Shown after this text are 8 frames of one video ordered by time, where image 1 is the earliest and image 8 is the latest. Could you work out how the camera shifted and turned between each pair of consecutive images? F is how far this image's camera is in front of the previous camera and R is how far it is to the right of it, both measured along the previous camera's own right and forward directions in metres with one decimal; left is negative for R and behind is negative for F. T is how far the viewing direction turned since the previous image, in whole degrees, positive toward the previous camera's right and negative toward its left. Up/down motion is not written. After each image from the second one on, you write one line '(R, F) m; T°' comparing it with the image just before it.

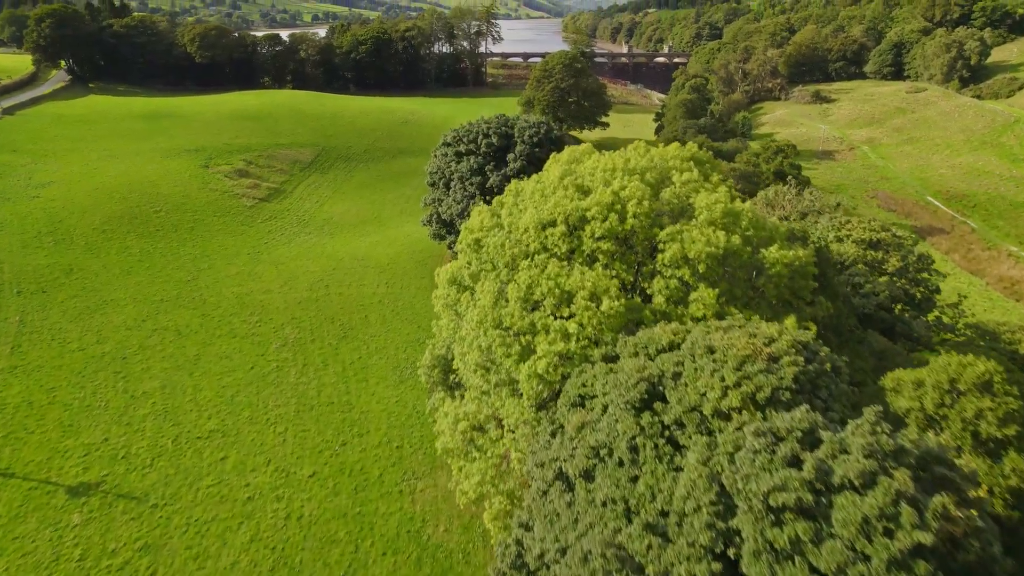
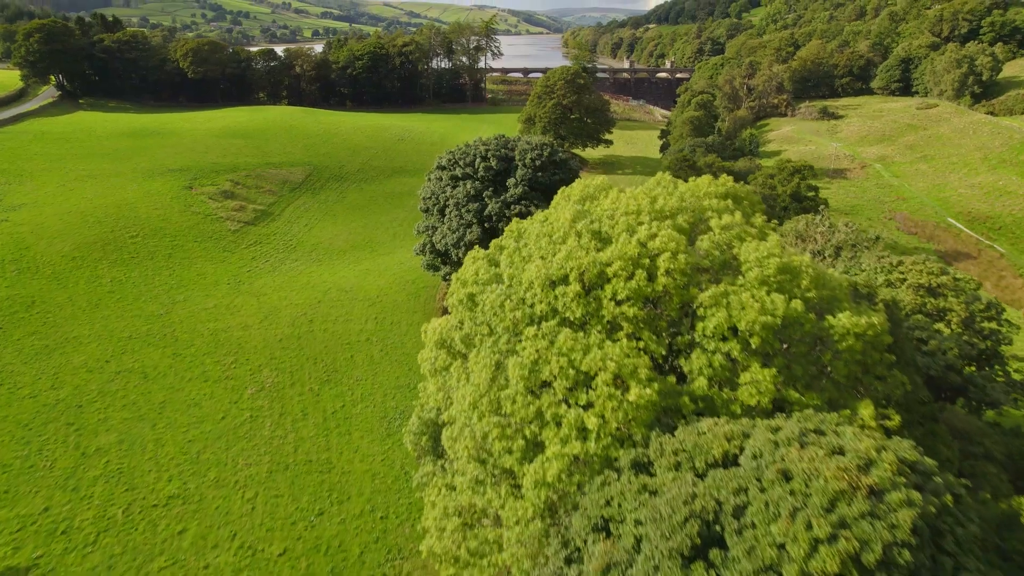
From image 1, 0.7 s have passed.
(0.0, +2.3) m; 0°
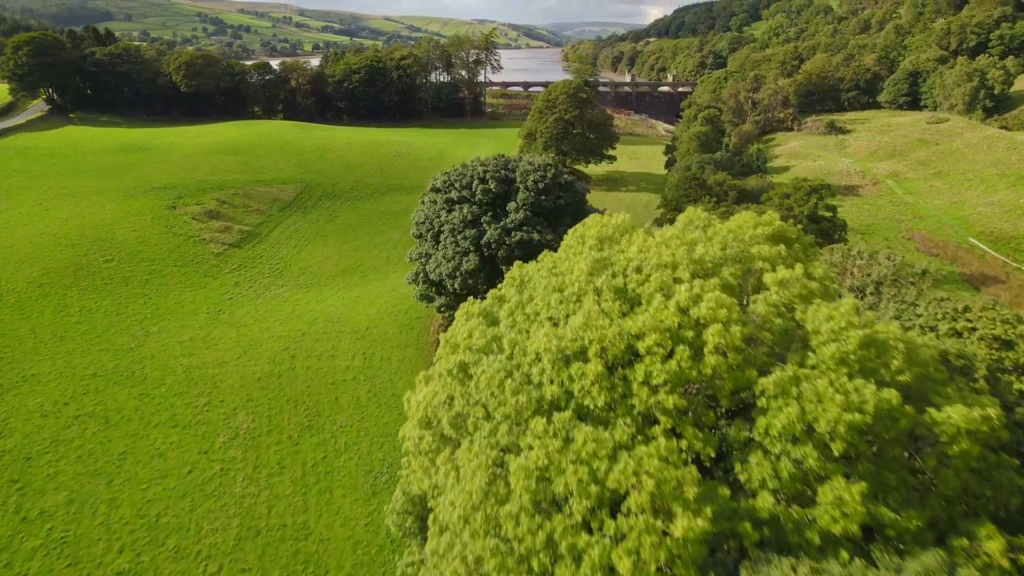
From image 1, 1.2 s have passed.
(0.0, +2.1) m; 0°
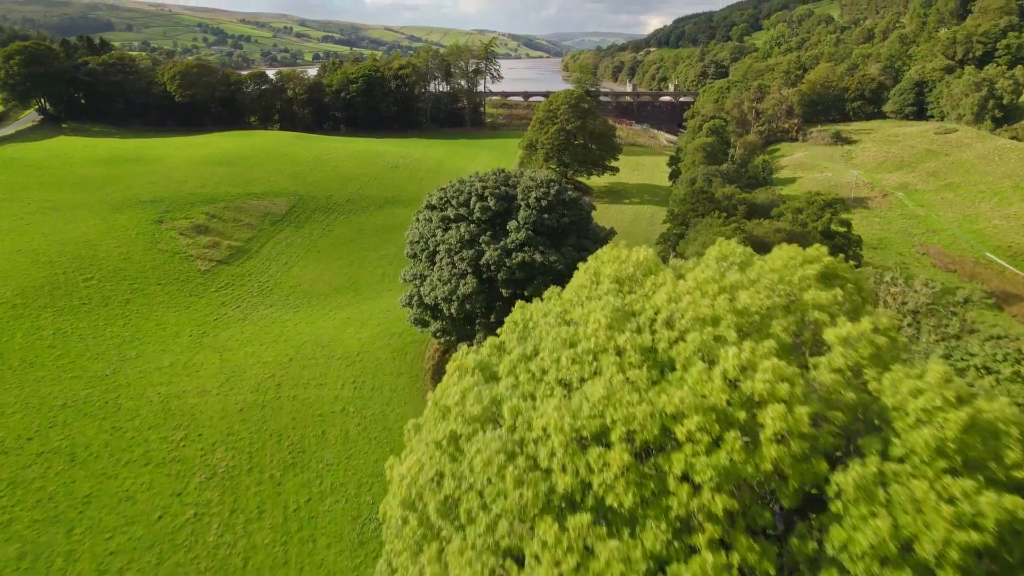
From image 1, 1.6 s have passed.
(0.0, +1.5) m; 0°
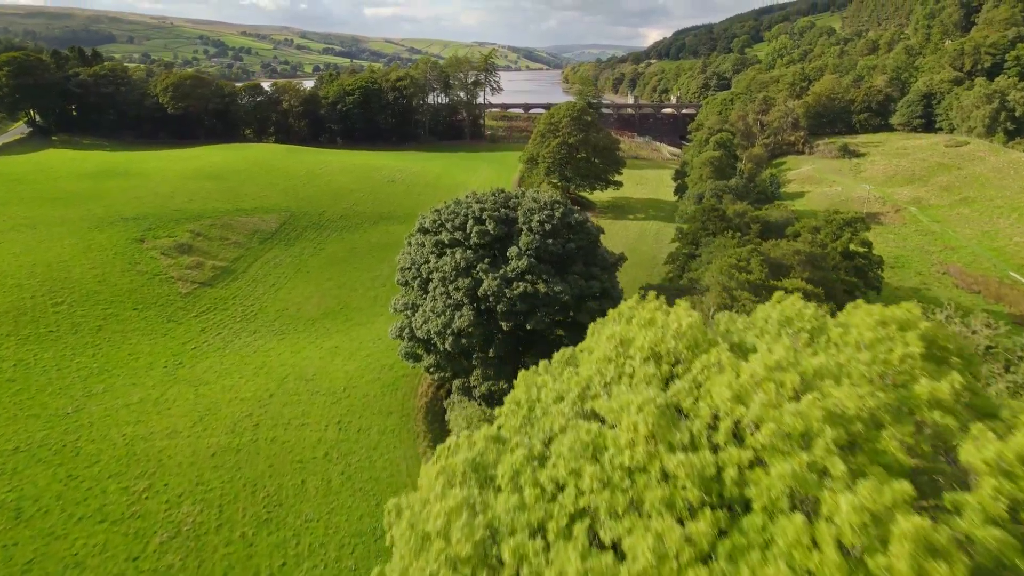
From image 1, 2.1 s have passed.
(0.0, +2.0) m; 0°
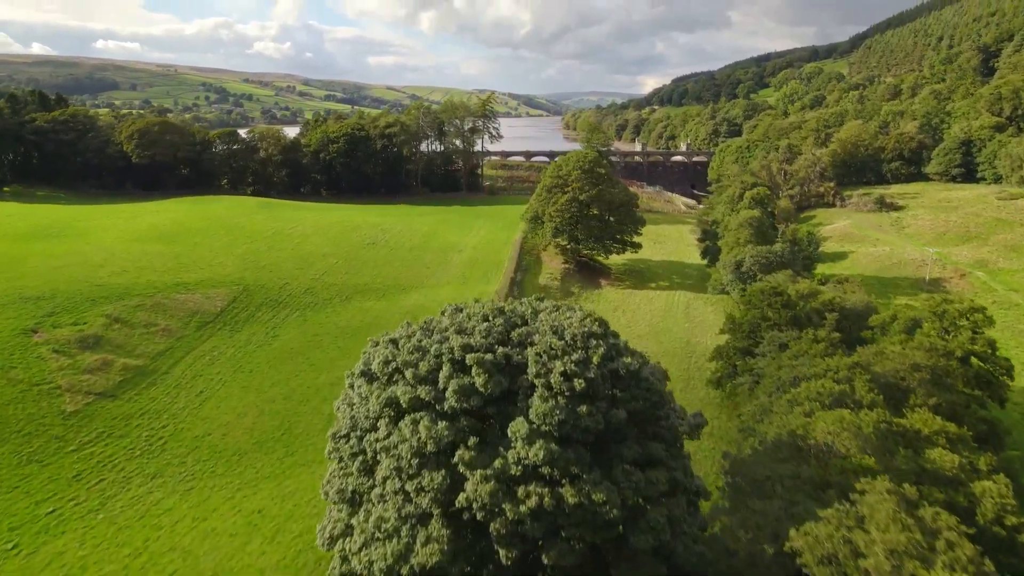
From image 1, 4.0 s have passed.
(-0.1, +8.0) m; 0°
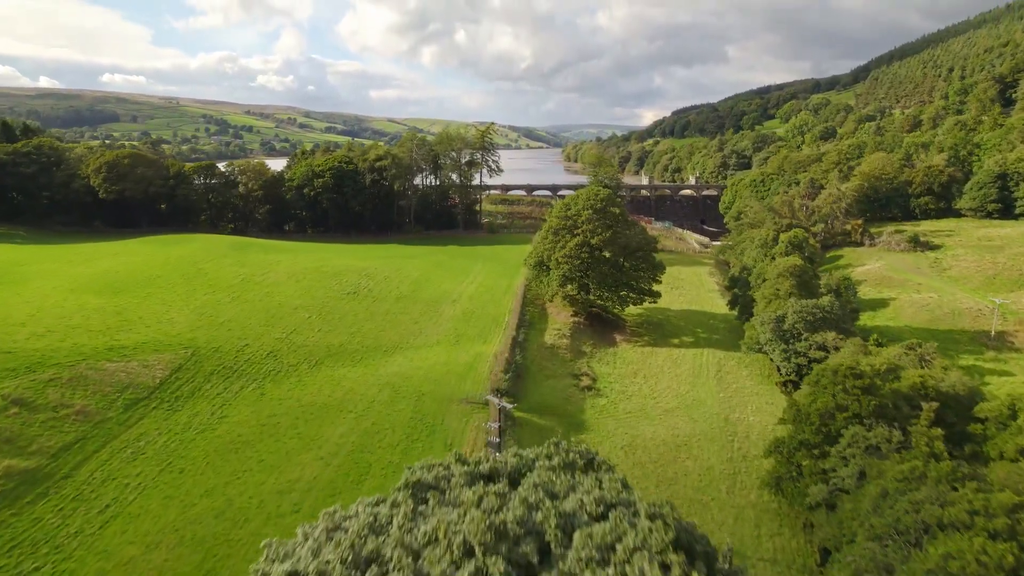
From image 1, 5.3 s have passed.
(-0.1, +5.9) m; 0°
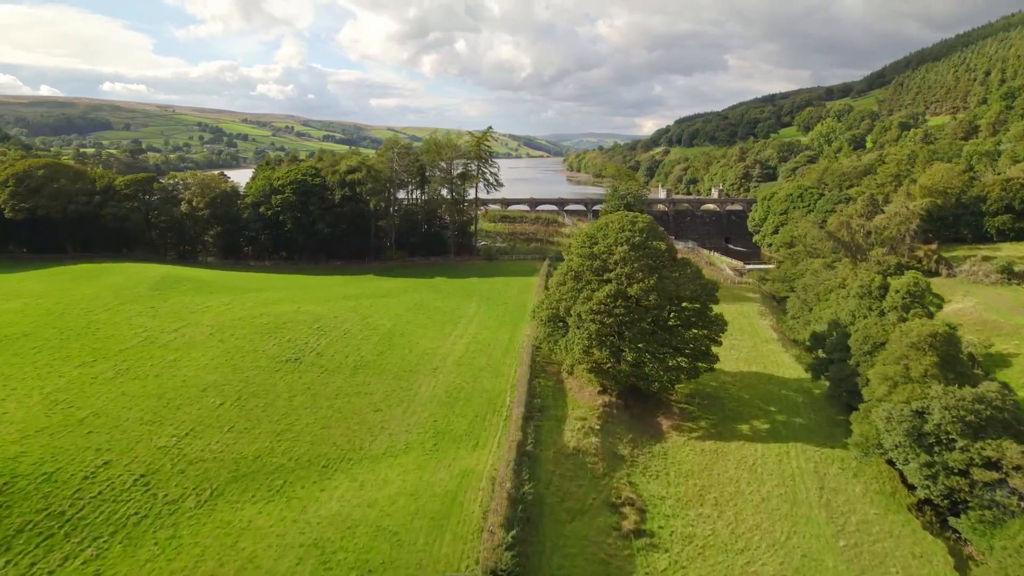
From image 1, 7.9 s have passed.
(-0.2, +11.5) m; 0°
